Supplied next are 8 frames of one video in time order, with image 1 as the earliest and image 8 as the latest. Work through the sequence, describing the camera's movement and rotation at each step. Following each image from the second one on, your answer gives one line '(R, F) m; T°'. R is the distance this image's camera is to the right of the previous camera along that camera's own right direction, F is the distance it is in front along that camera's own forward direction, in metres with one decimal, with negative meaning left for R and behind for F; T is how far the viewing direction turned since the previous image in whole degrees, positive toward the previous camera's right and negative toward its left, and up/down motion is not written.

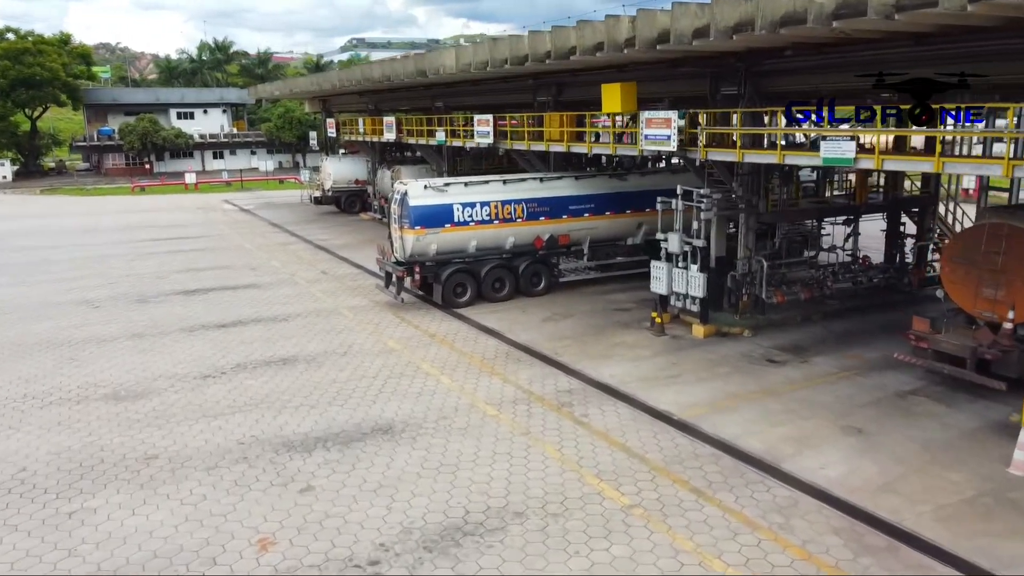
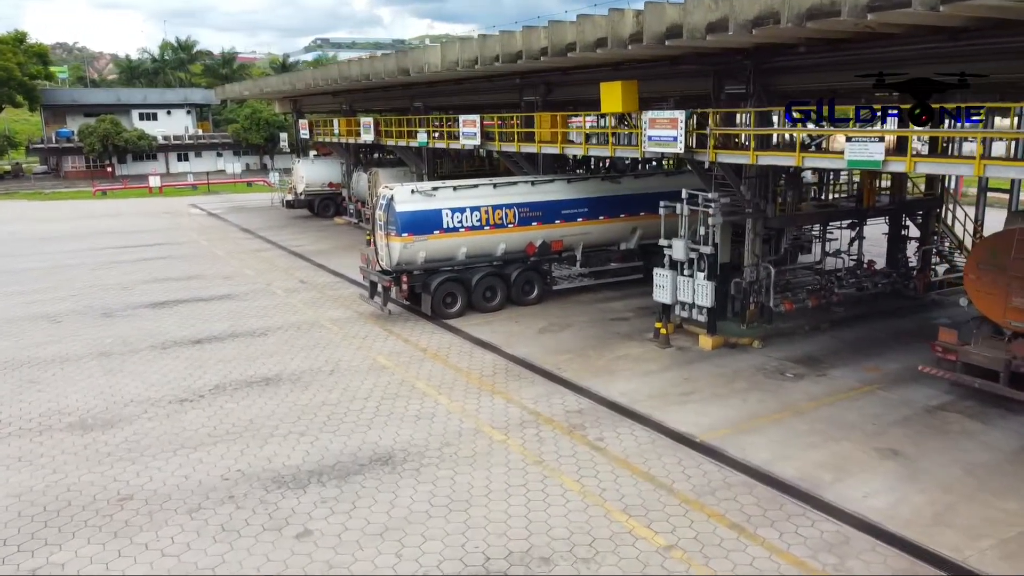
(-0.5, +0.9) m; +2°
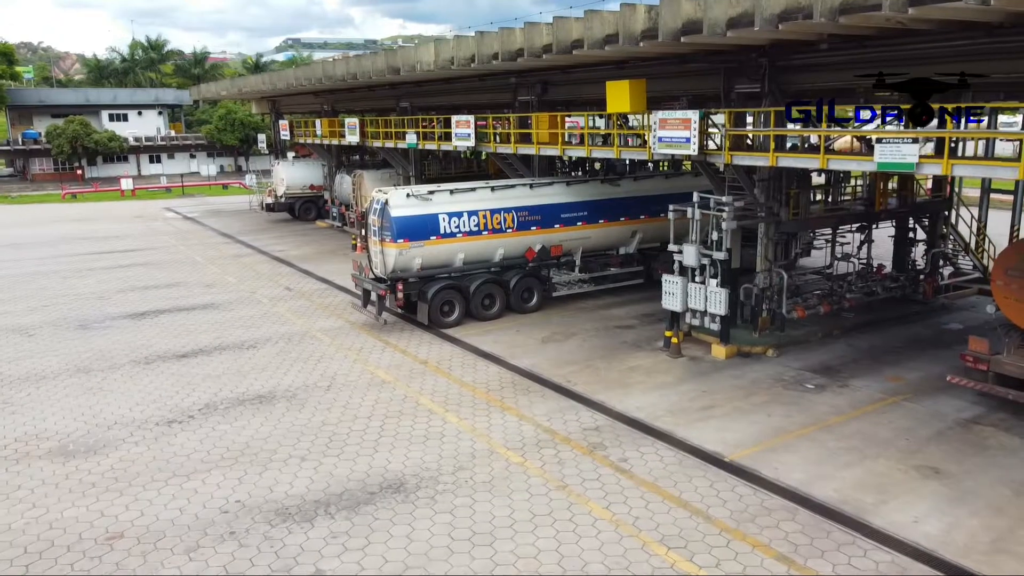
(-0.5, +0.7) m; +2°
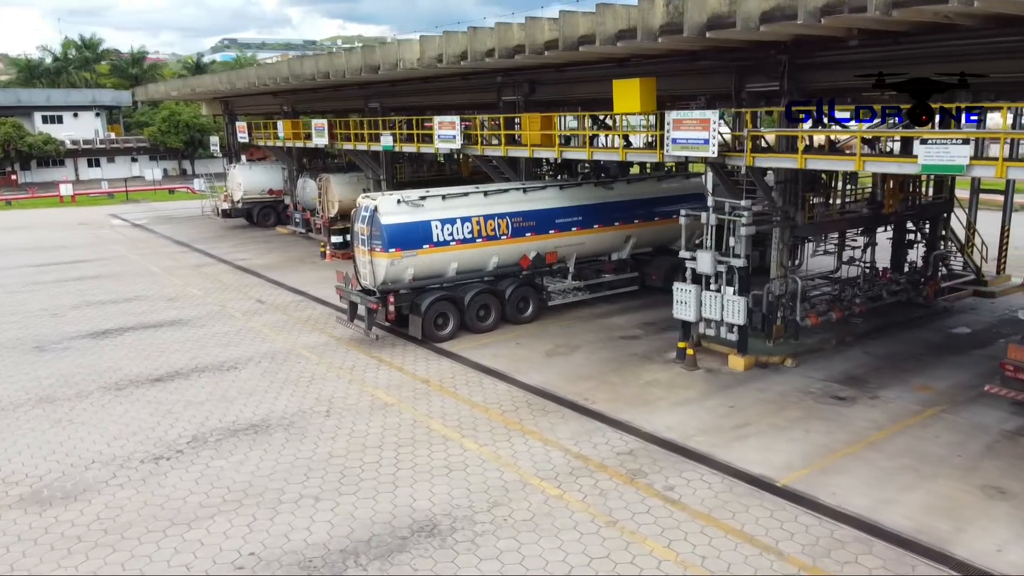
(-1.0, +1.0) m; +4°
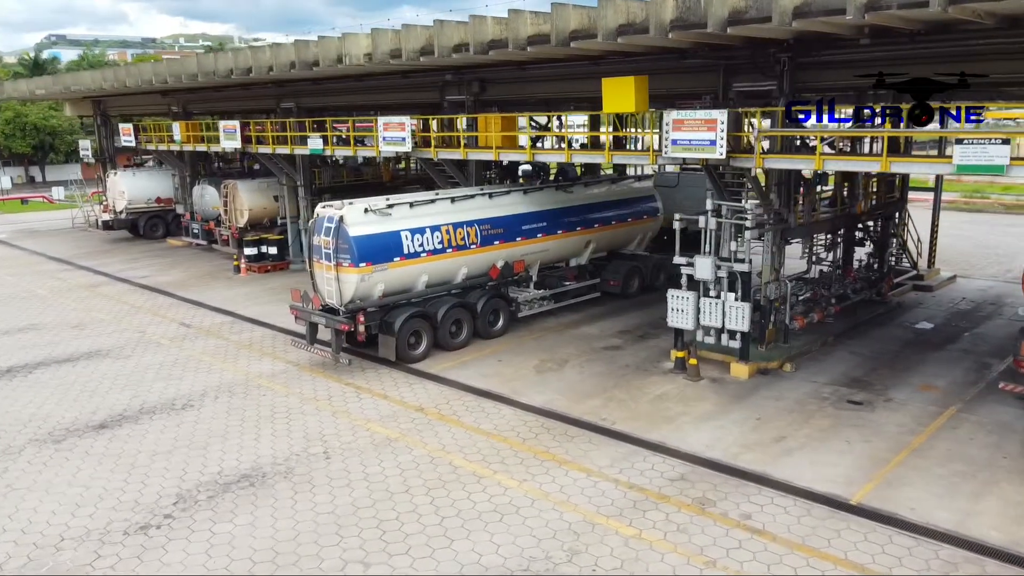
(-2.1, +1.2) m; +10°
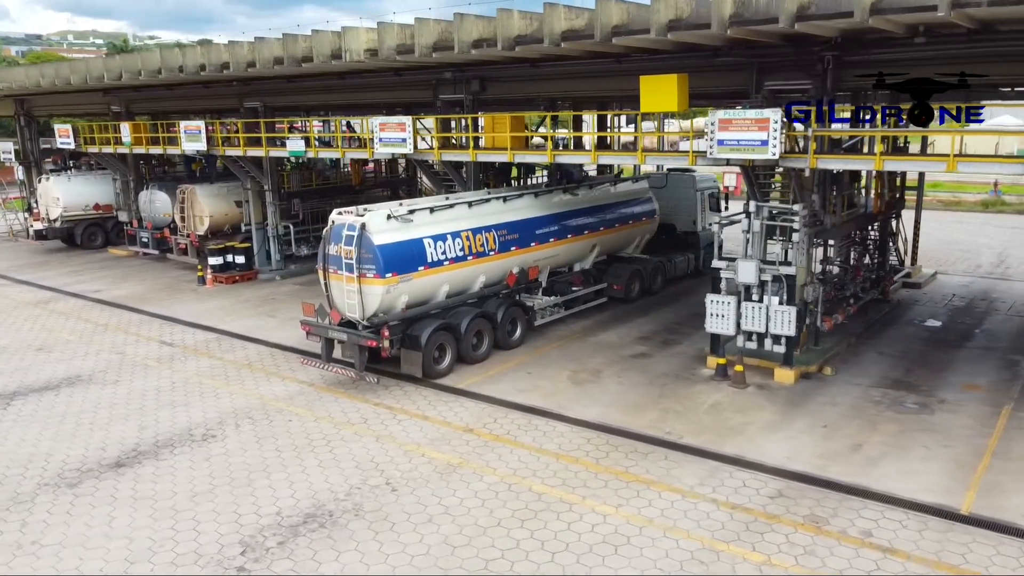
(-2.0, +0.8) m; +6°
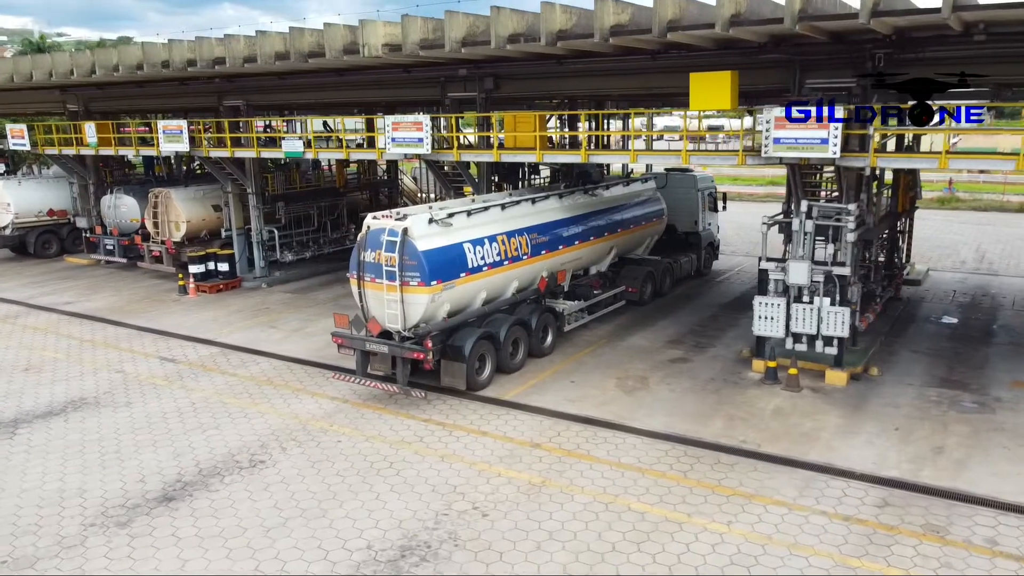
(-1.8, +0.7) m; +5°
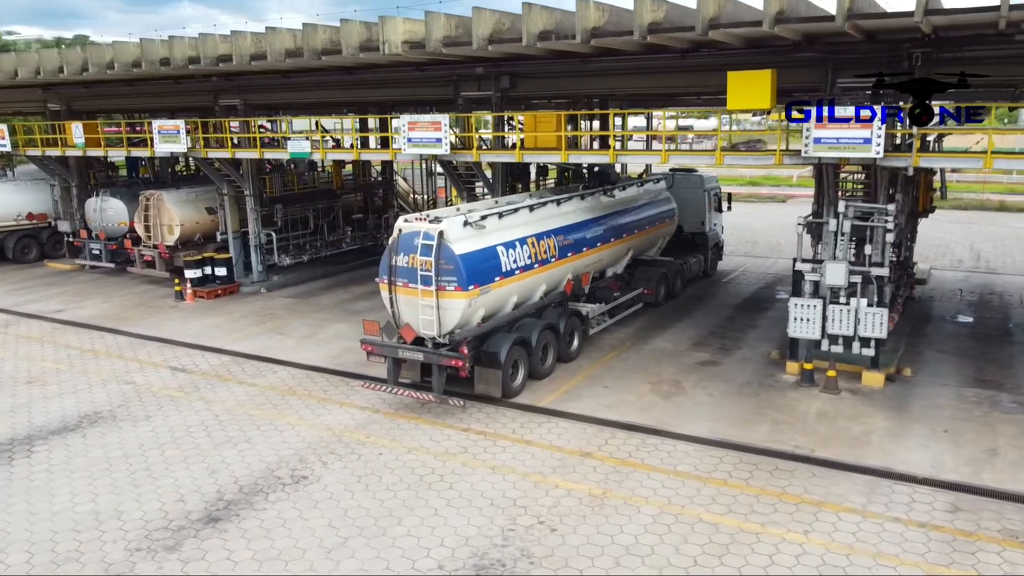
(-1.1, +0.4) m; +3°
